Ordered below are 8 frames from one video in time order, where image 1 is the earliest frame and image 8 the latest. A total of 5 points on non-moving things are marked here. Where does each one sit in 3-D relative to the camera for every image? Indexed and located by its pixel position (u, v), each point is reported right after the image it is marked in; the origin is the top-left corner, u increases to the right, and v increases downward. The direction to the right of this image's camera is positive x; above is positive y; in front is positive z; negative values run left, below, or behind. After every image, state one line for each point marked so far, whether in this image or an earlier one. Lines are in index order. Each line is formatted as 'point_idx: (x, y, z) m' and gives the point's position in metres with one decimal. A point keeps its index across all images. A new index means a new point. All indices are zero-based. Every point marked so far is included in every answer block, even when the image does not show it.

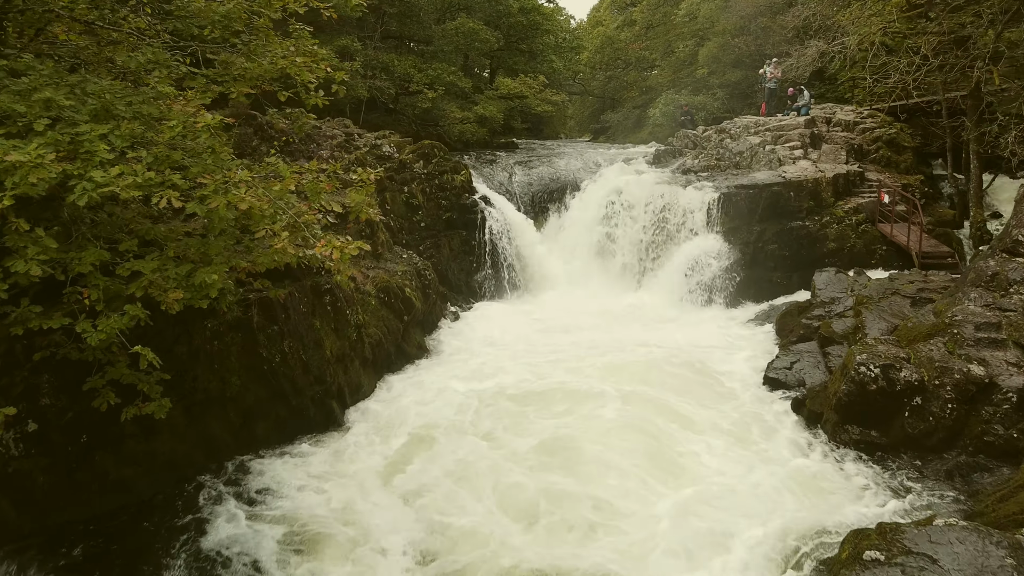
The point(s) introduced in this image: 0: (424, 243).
0: (-1.9, +0.9, +13.0) m
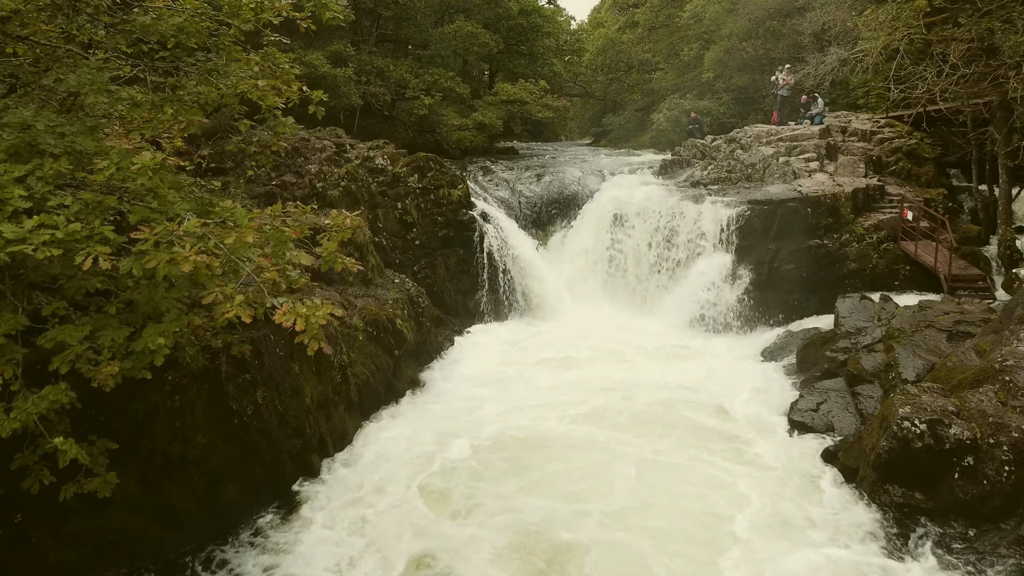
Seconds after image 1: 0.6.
0: (-1.9, +0.5, +12.2) m
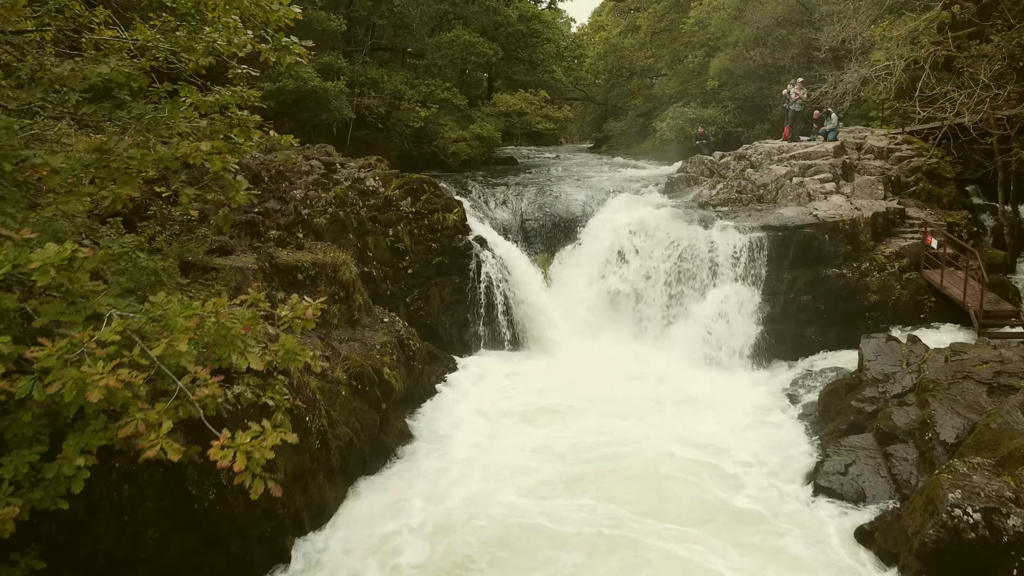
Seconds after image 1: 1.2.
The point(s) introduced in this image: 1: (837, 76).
0: (-2.0, -0.1, +11.5) m
1: (+7.1, +4.6, +12.9) m
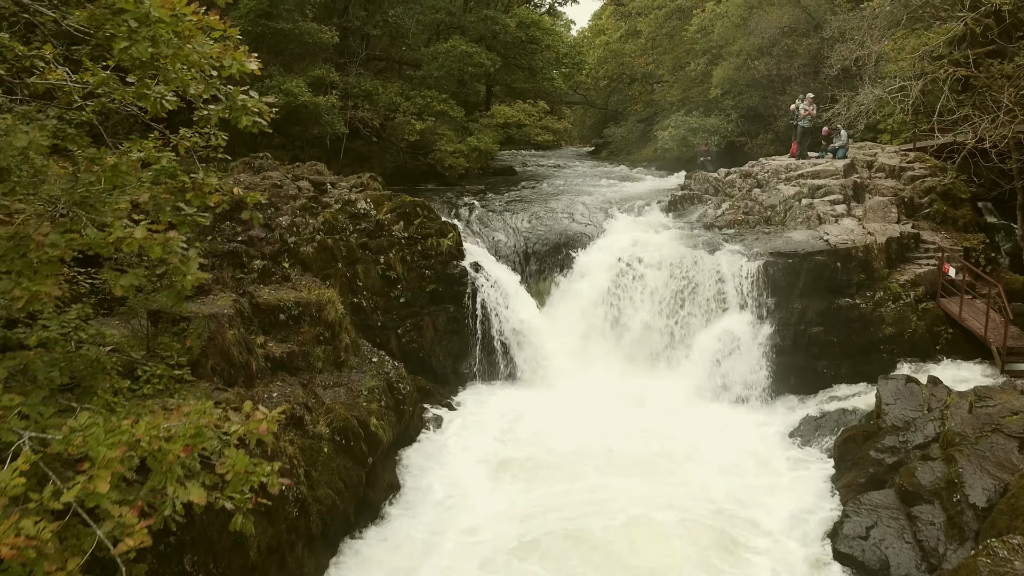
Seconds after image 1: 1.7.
0: (-2.0, -0.7, +11.0) m
1: (+7.0, +4.1, +12.4) m
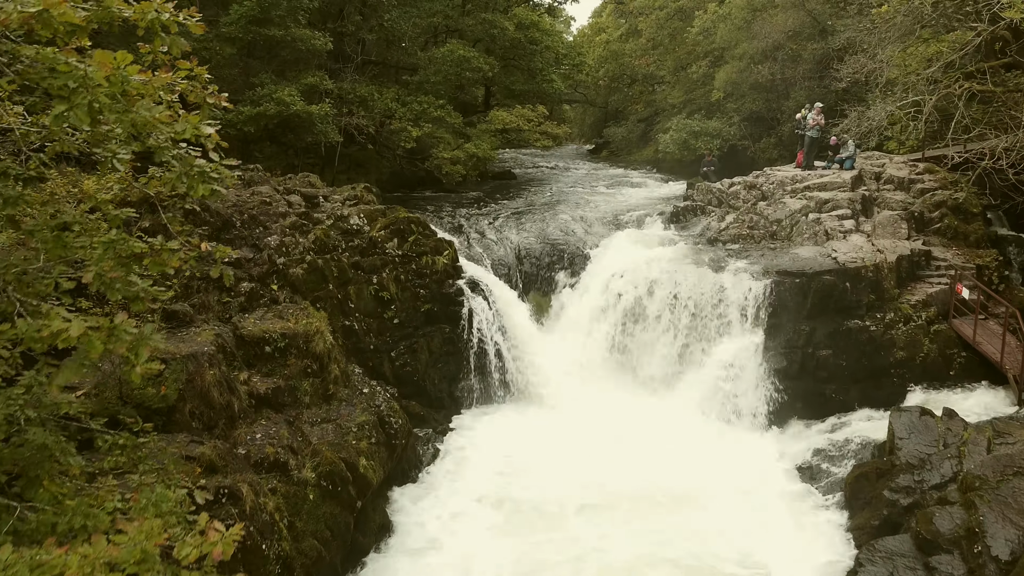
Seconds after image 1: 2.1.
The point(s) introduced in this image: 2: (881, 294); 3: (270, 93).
0: (-2.1, -1.1, +10.6) m
1: (+7.0, +3.7, +12.0) m
2: (+6.6, -0.1, +10.6) m
3: (-6.9, +5.6, +16.8) m
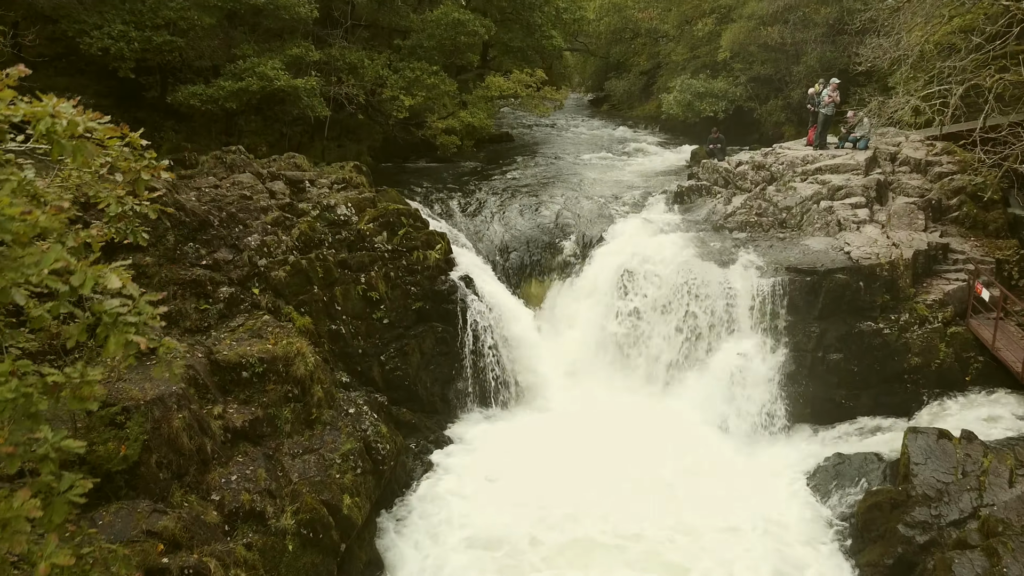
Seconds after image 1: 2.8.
0: (-2.1, -1.1, +10.2) m
1: (+6.9, +3.8, +11.2) m
2: (+6.5, -0.1, +10.1) m
3: (-7.0, +6.0, +15.9) m
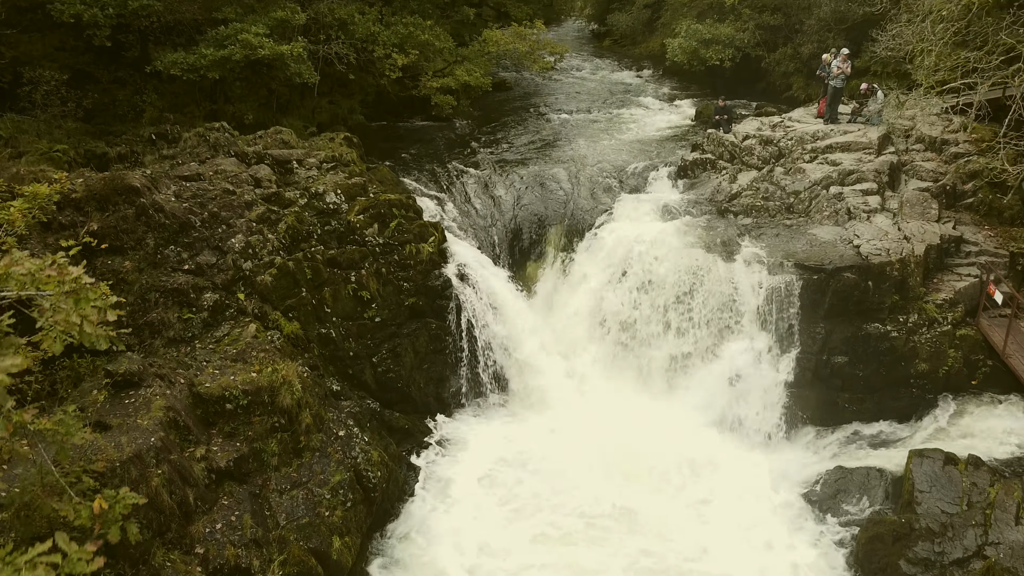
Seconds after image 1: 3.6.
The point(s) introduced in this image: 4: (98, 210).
0: (-2.2, -1.0, +9.9) m
1: (+6.9, +3.9, +10.5) m
2: (+6.5, -0.1, +9.7) m
3: (-7.1, +6.4, +15.0) m
4: (-5.9, +1.1, +8.5) m
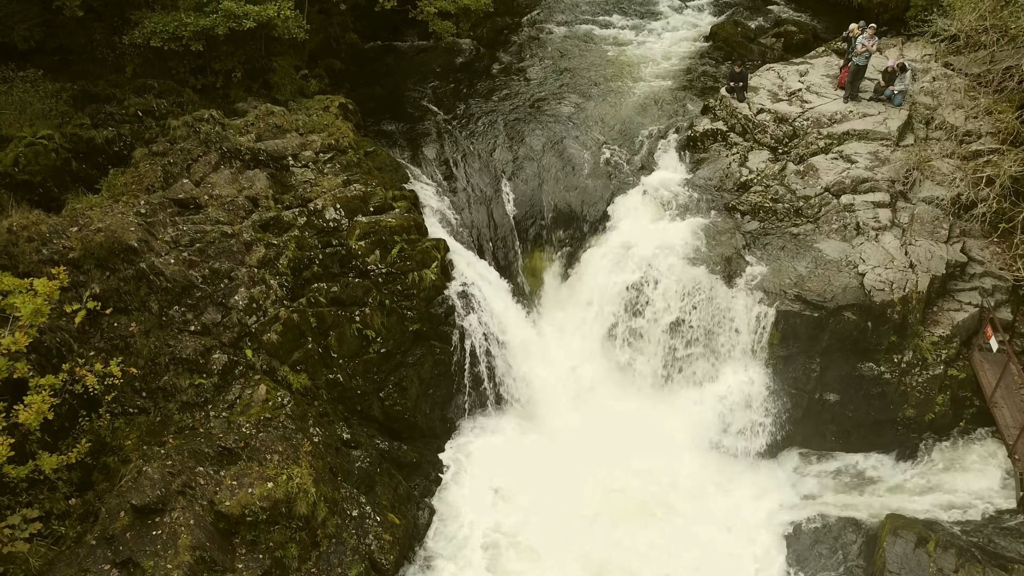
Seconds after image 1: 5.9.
0: (-2.1, -1.7, +10.2) m
1: (+6.9, +3.2, +9.9) m
2: (+6.5, -0.9, +9.8) m
3: (-7.0, +6.6, +13.9) m
4: (-5.9, +0.1, +8.4) m
